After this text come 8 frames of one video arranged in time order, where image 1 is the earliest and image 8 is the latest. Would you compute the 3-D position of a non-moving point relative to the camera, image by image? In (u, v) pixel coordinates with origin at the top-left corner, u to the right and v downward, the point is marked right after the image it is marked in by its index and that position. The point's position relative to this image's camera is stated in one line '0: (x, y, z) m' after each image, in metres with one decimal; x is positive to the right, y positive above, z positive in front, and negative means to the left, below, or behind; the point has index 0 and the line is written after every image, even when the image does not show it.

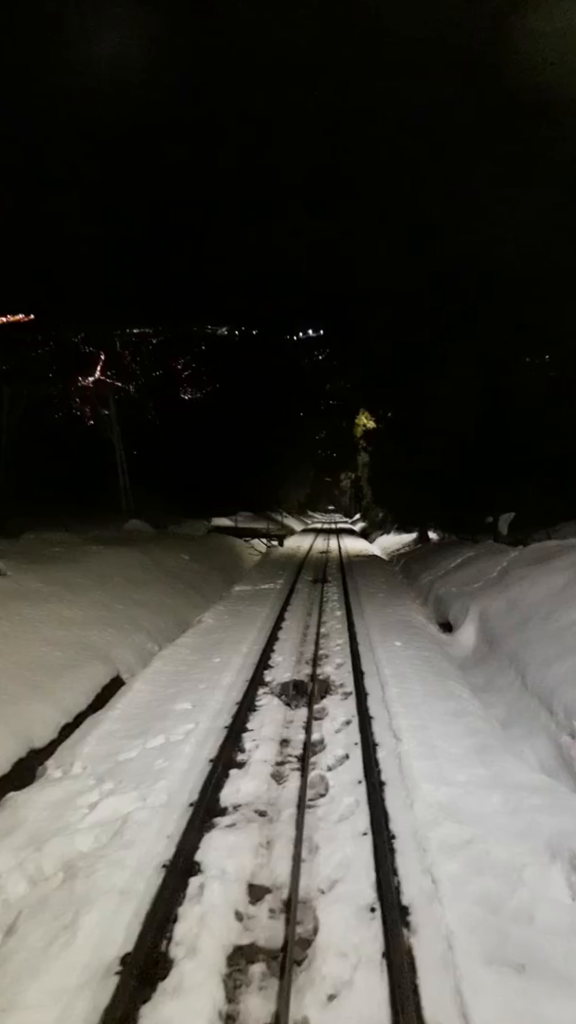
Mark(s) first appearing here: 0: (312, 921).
0: (+0.1, -2.4, +3.6) m
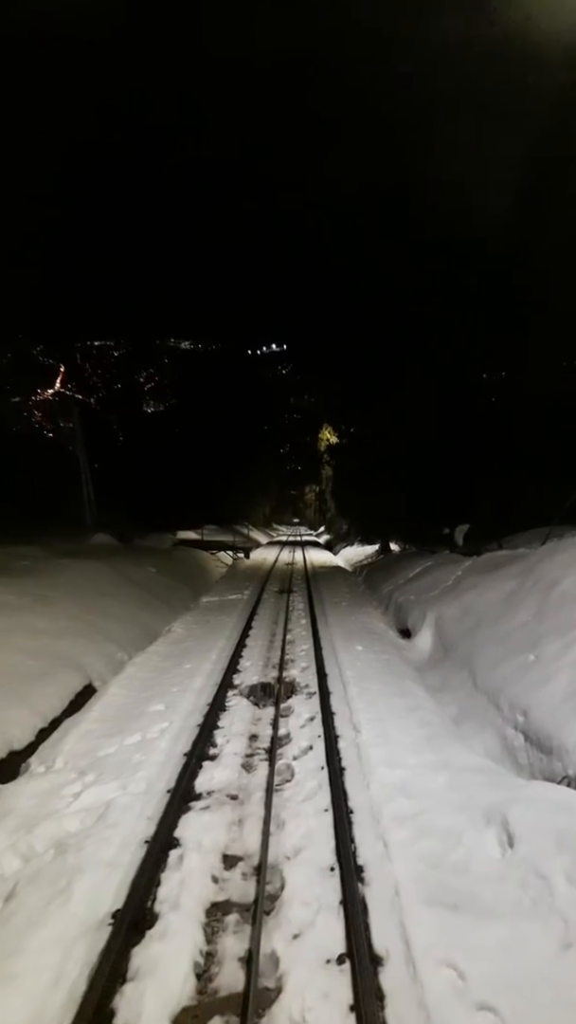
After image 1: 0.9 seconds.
0: (-0.1, -2.5, +4.1) m
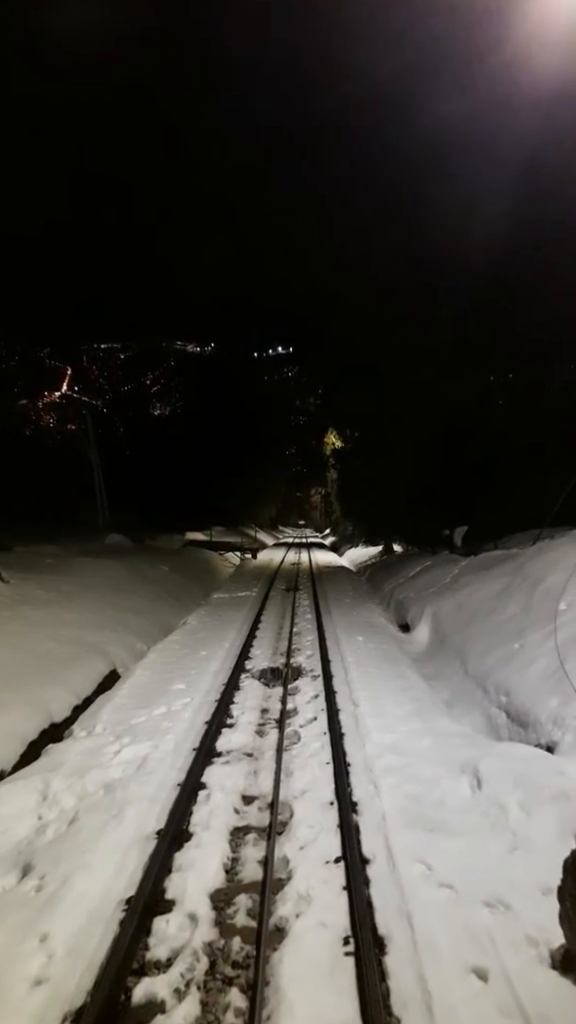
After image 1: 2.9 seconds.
0: (0.0, -2.5, +5.1) m
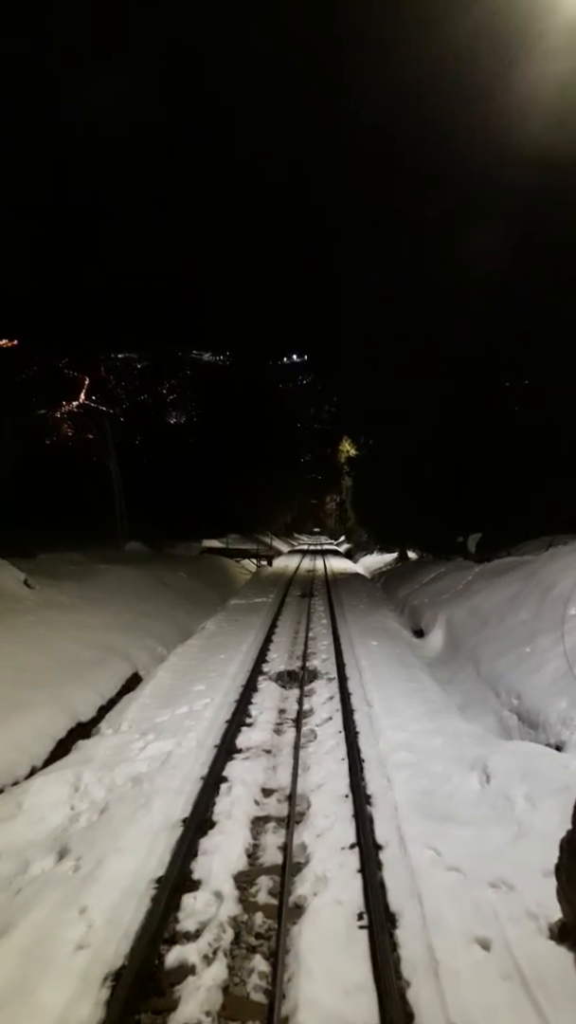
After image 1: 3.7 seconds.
0: (+0.2, -2.5, +5.3) m
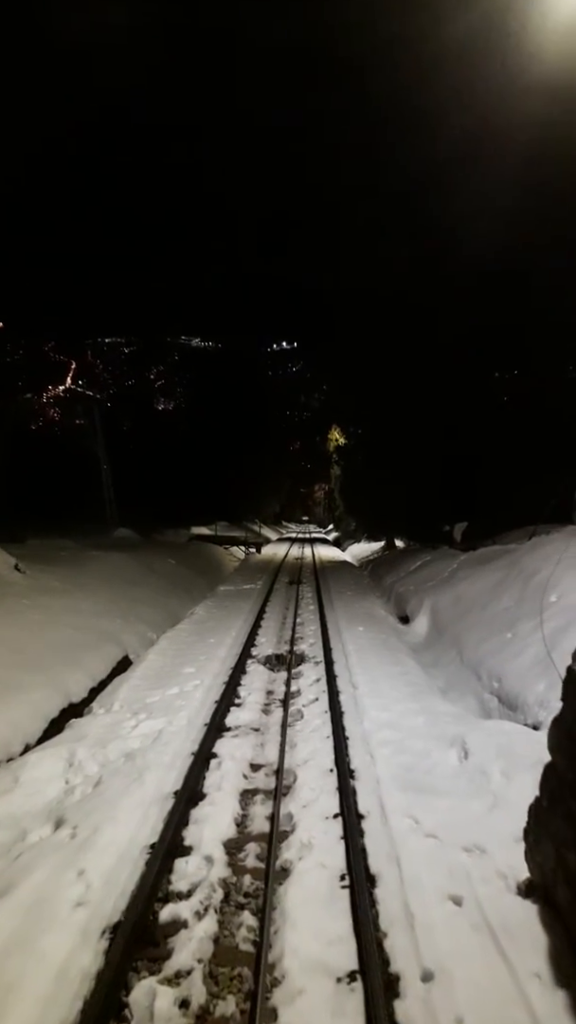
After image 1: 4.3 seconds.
0: (0.0, -2.4, +5.6) m
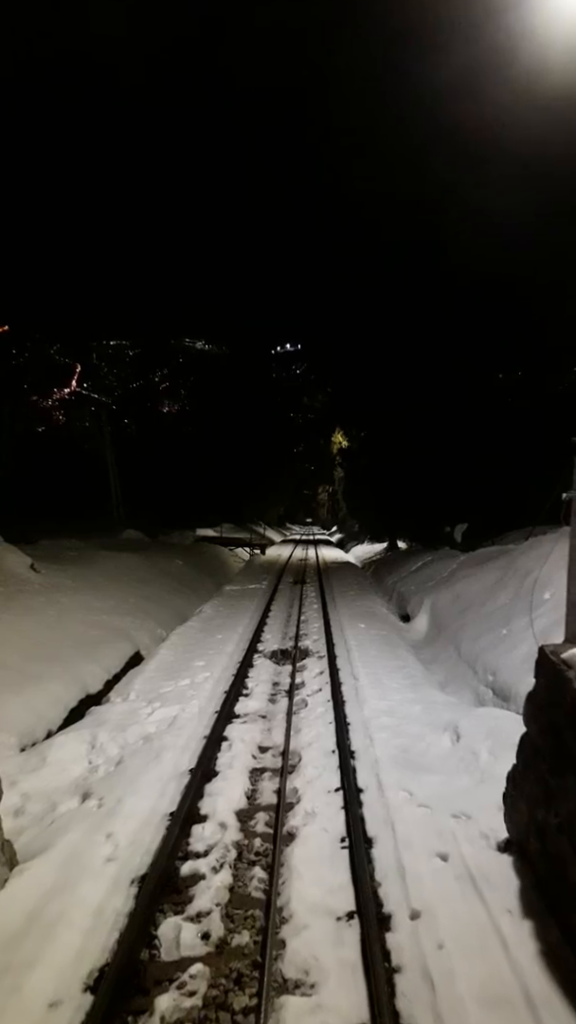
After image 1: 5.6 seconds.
0: (+0.1, -2.4, +6.1) m
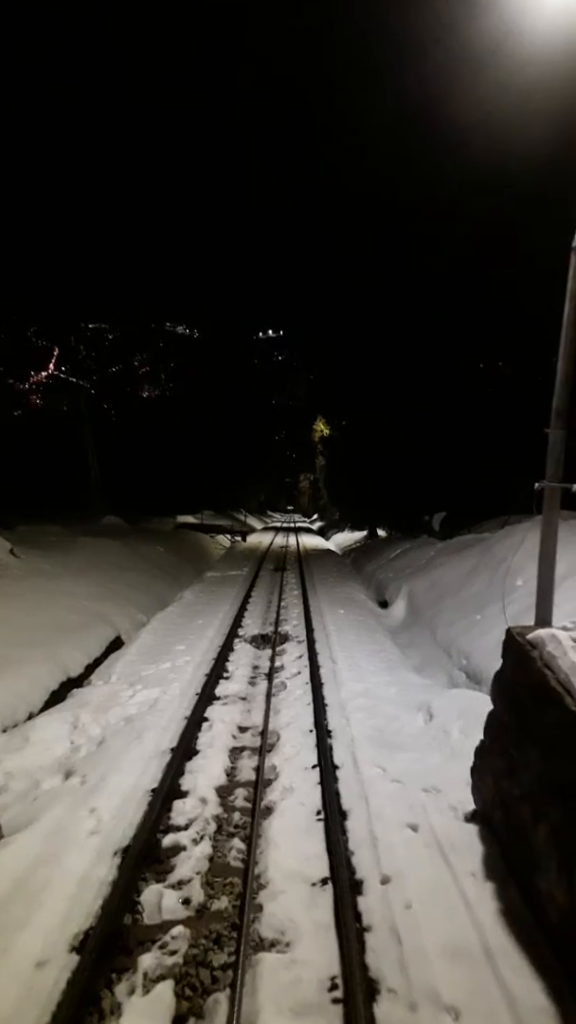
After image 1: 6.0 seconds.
0: (-0.1, -2.3, +6.2) m
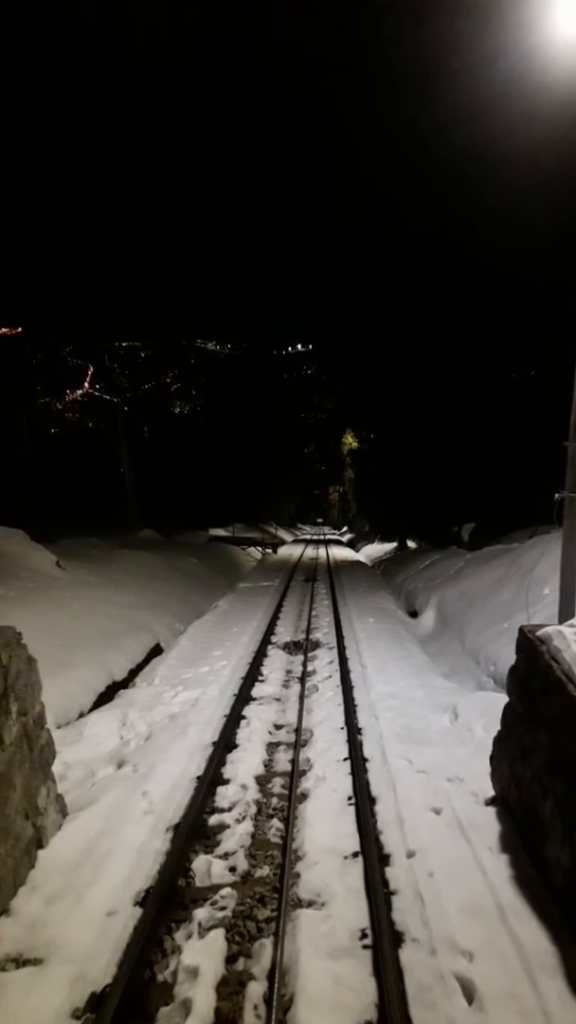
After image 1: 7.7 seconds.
0: (+0.2, -2.4, +6.7) m
